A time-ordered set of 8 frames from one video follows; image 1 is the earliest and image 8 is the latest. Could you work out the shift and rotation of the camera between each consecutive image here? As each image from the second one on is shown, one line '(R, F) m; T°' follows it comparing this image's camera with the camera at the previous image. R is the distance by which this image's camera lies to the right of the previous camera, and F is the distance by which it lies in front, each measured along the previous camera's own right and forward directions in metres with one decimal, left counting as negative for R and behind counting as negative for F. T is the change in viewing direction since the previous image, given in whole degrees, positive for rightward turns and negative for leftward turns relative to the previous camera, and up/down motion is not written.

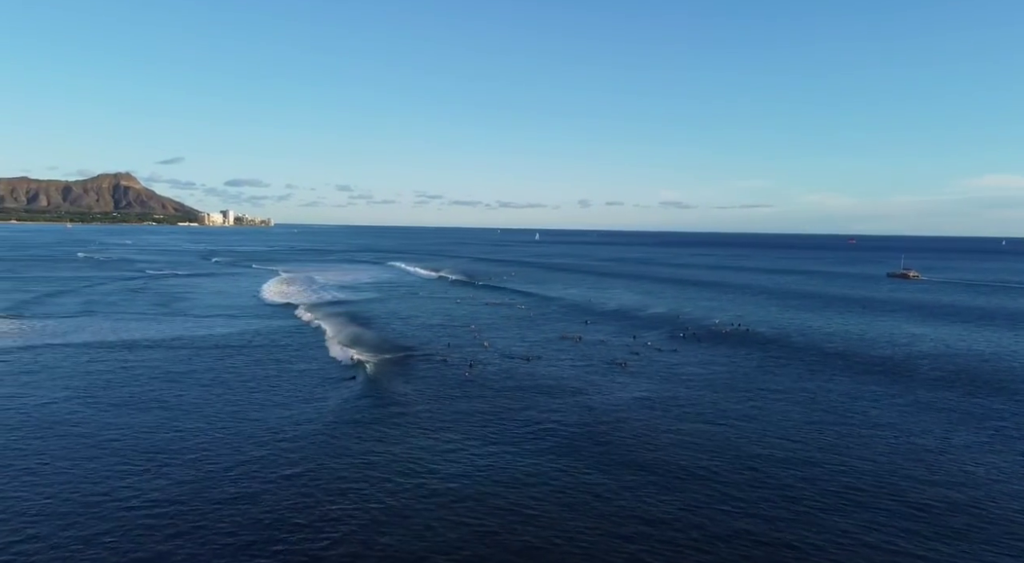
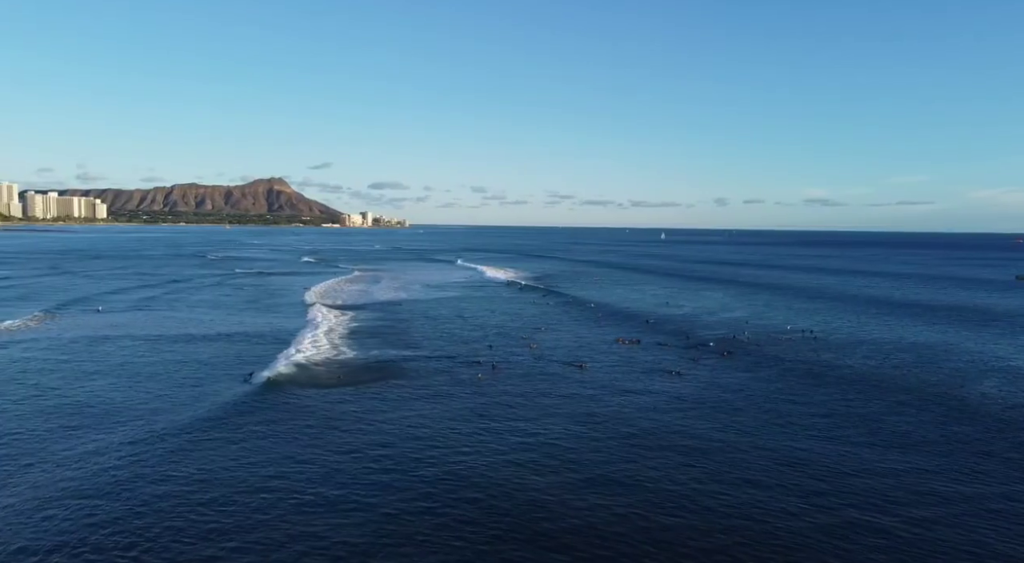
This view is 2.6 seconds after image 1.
(+4.4, 0.0) m; -10°
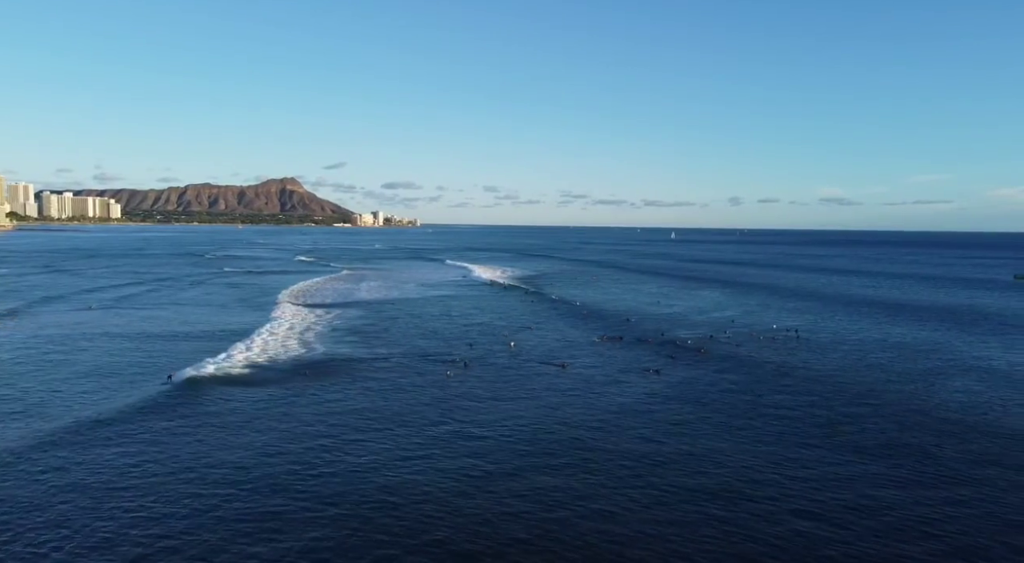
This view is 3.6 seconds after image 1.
(+1.7, -0.2) m; -1°
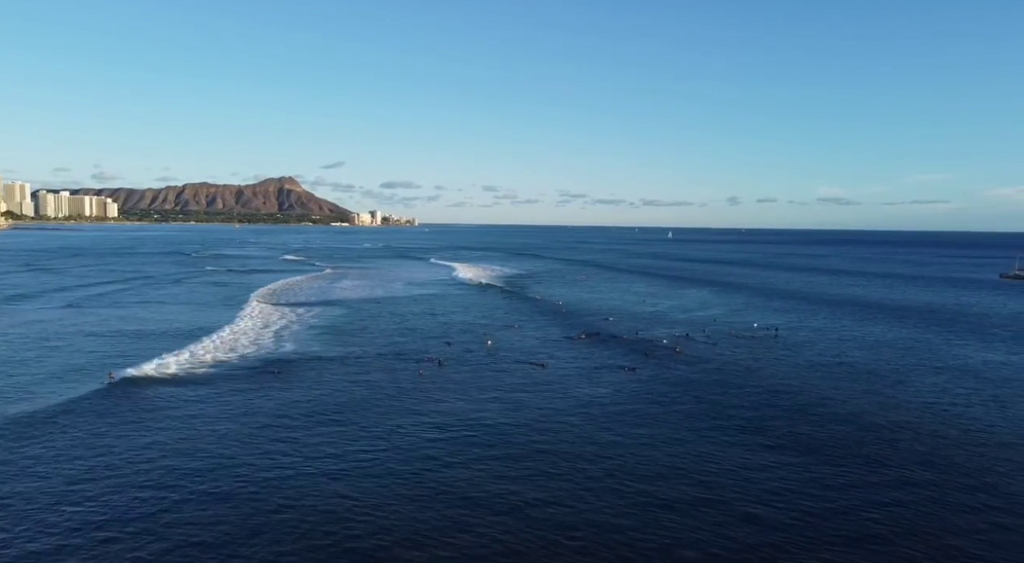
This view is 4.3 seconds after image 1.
(+1.1, -0.1) m; 0°
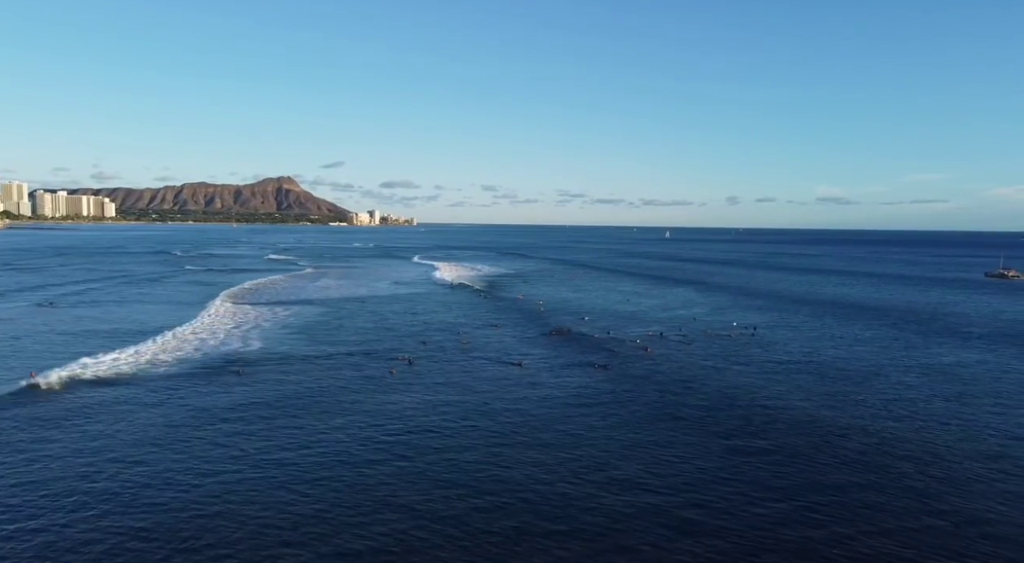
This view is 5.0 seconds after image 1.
(+1.2, 0.0) m; 0°
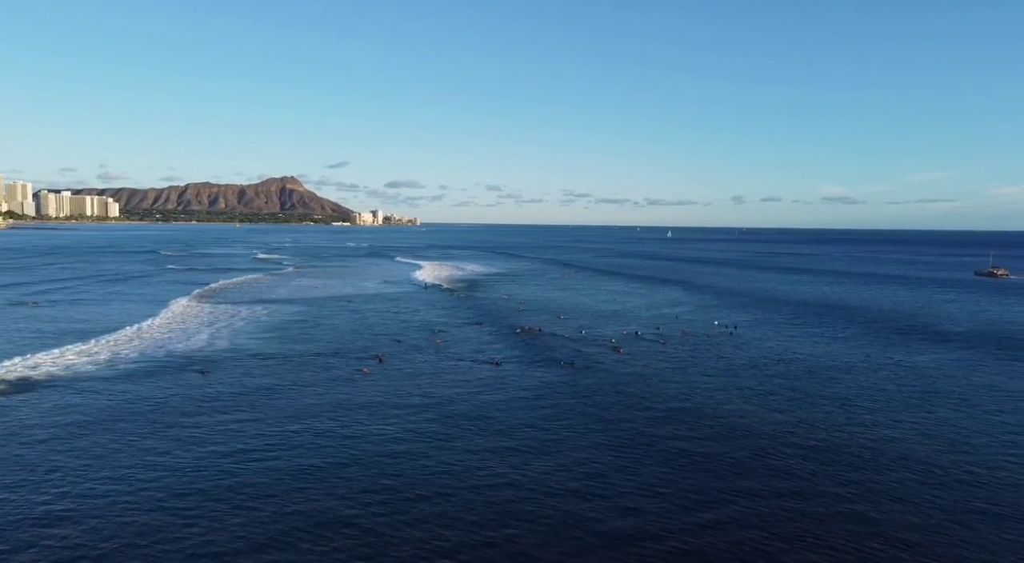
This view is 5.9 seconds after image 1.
(+1.5, 0.0) m; 0°
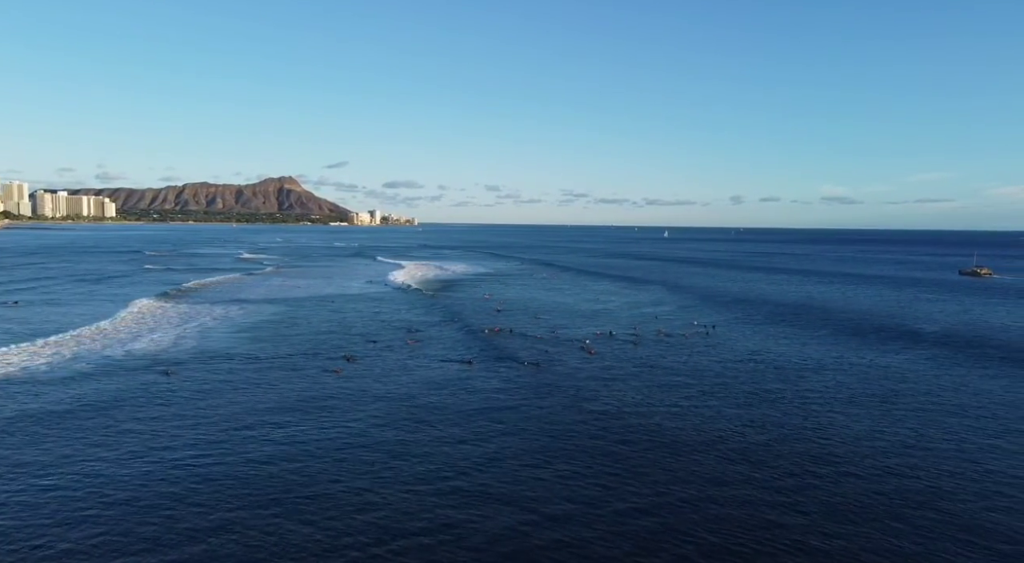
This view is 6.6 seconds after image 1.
(+1.2, 0.0) m; 0°
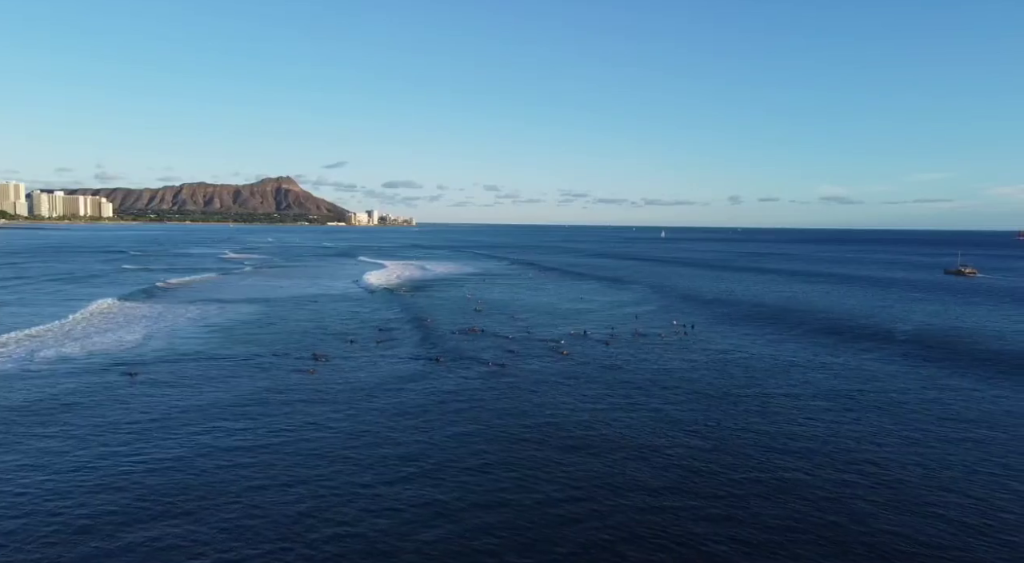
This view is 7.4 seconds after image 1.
(+1.2, +0.1) m; 0°
